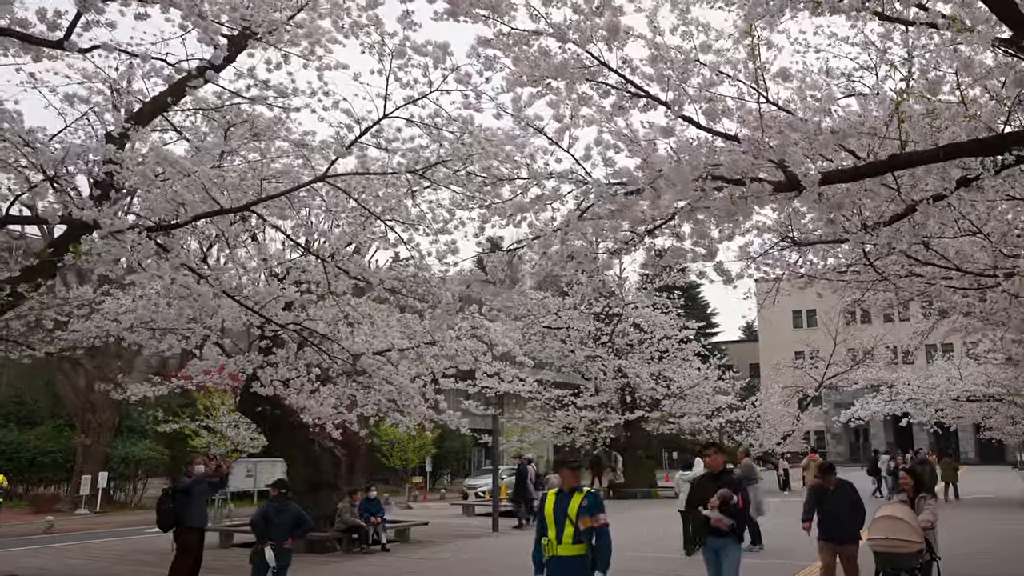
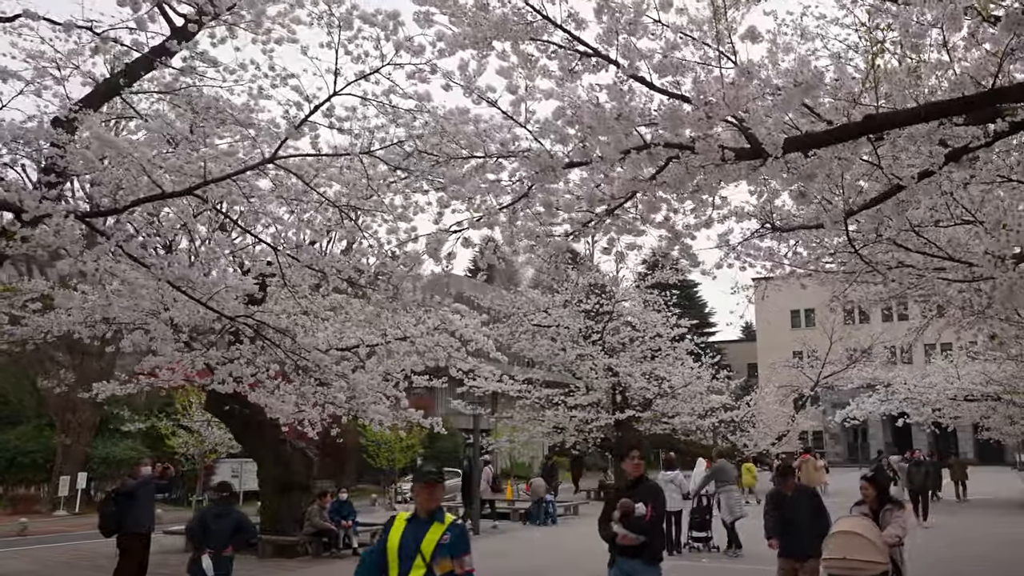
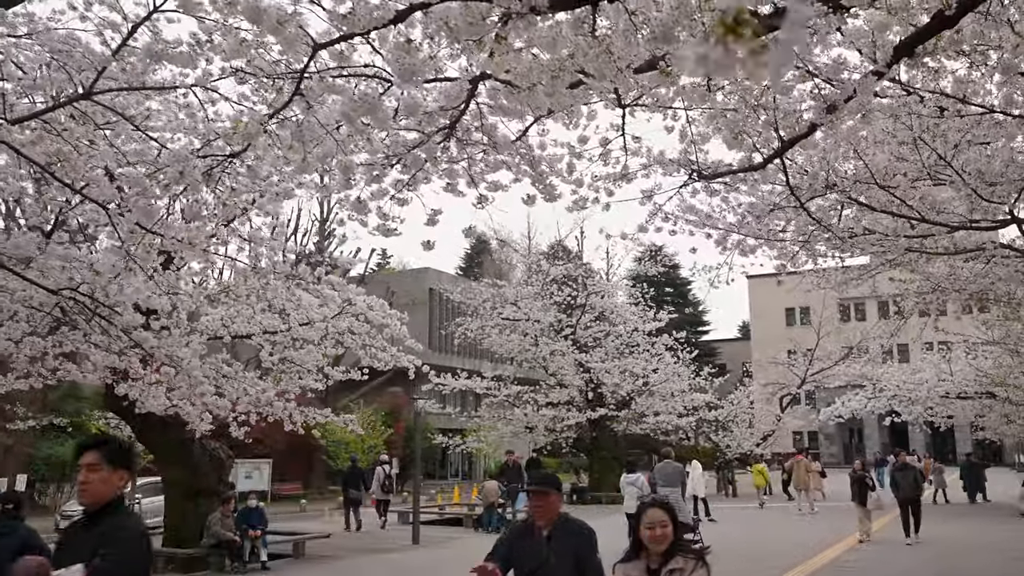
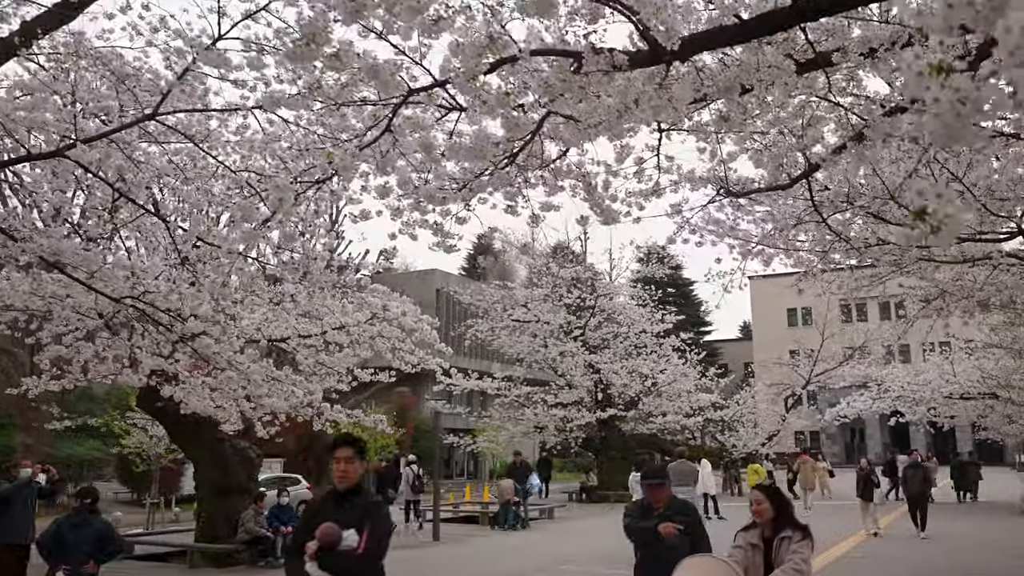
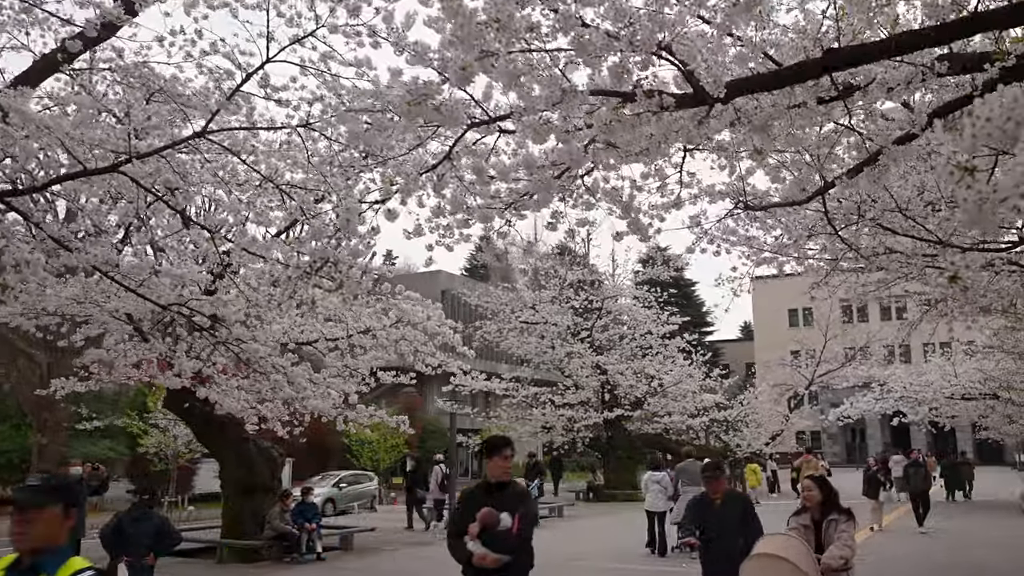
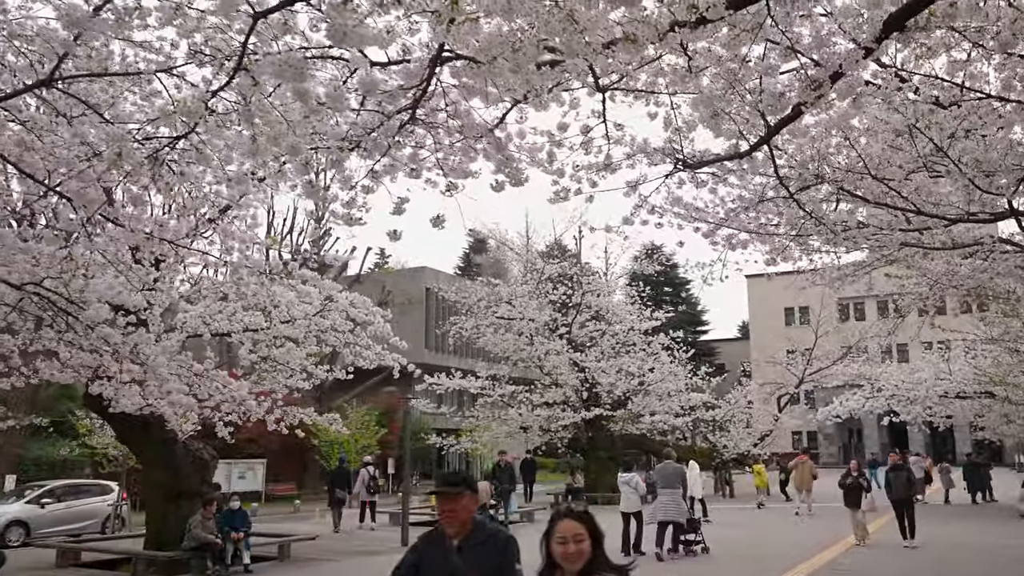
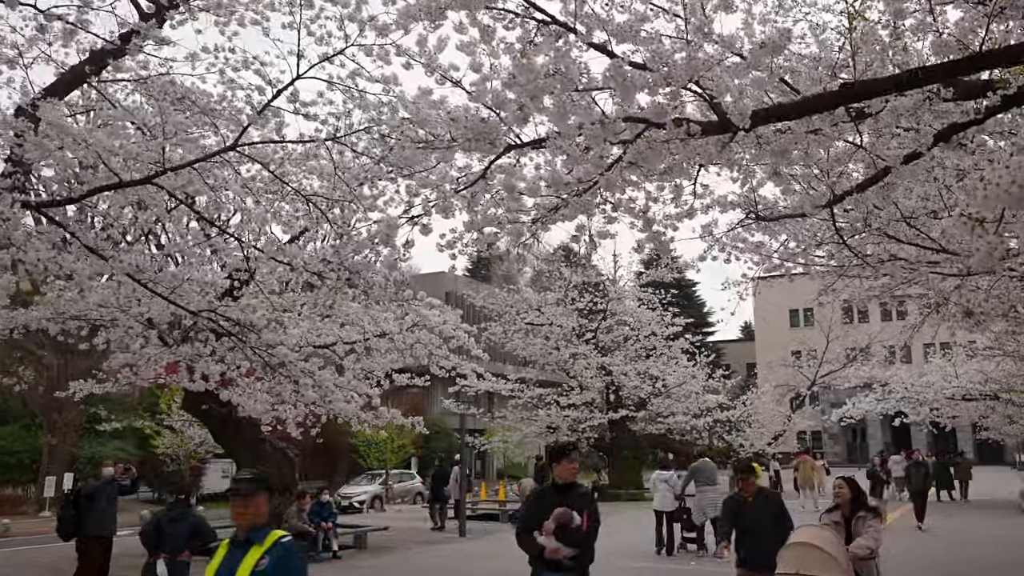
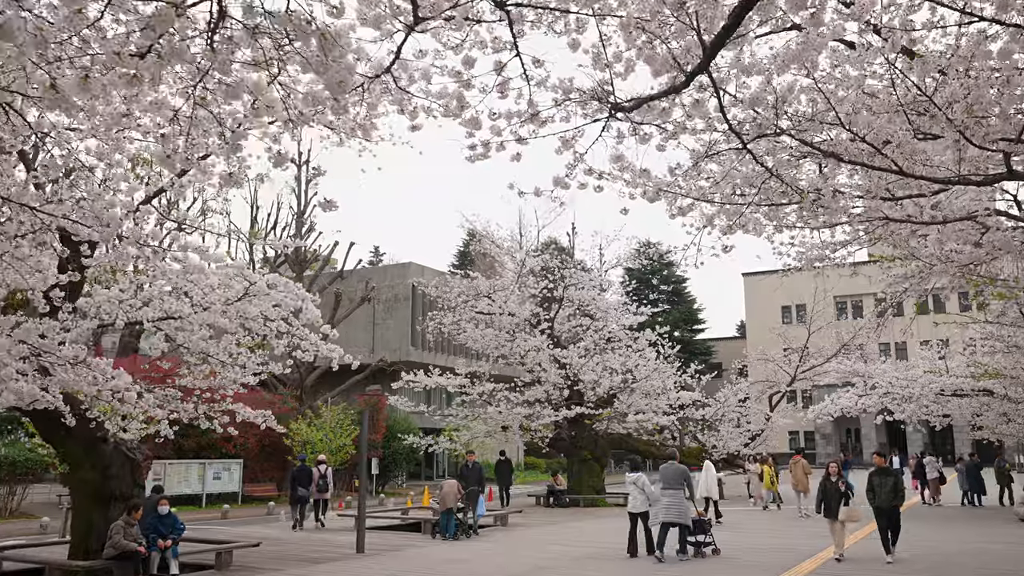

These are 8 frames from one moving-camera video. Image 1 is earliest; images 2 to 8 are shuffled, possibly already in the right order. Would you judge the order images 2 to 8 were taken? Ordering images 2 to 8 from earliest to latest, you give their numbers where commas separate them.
2, 7, 5, 4, 3, 6, 8
